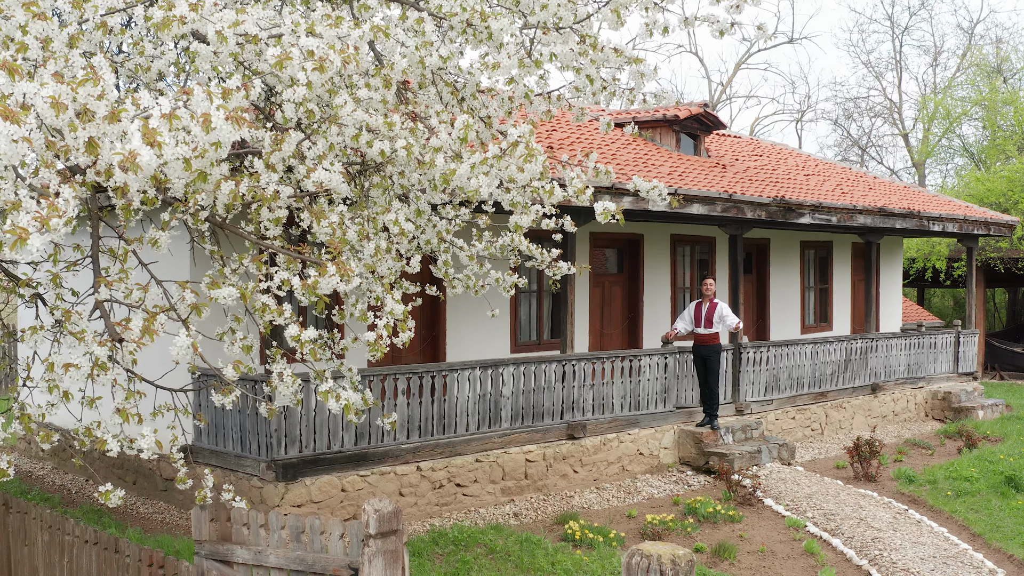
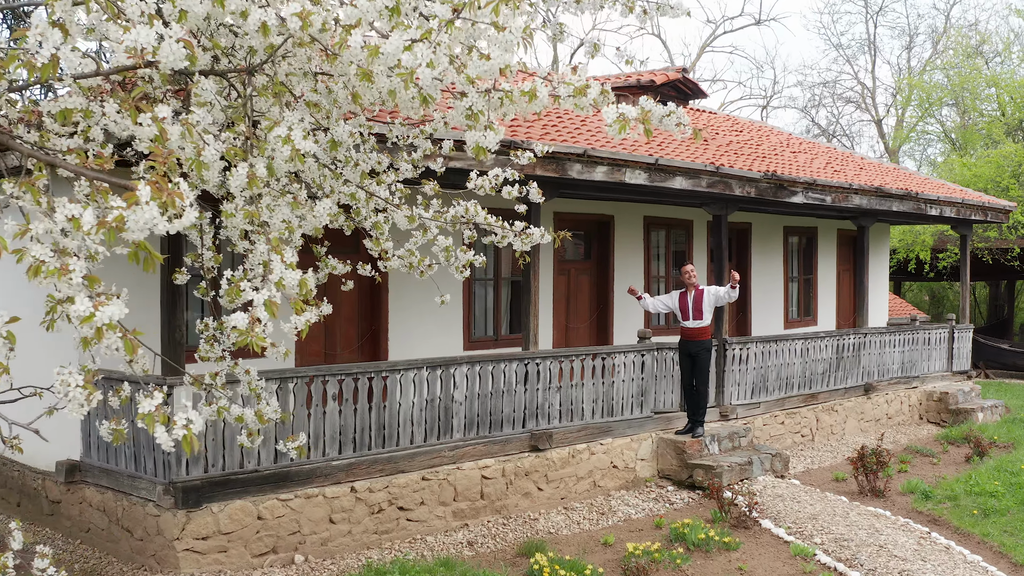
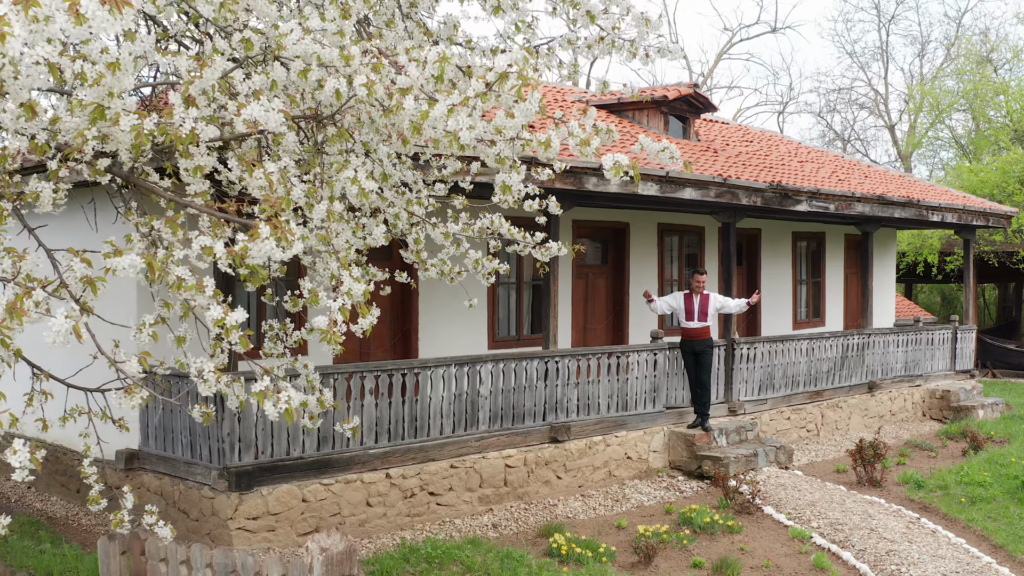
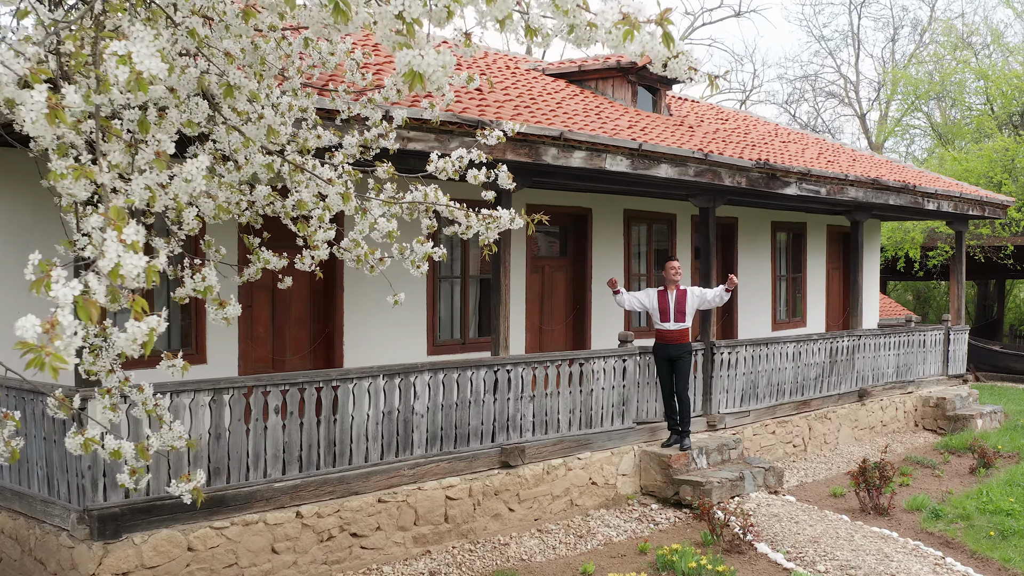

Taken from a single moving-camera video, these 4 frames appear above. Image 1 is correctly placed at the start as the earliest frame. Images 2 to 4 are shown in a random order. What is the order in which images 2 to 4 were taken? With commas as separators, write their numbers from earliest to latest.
3, 2, 4
